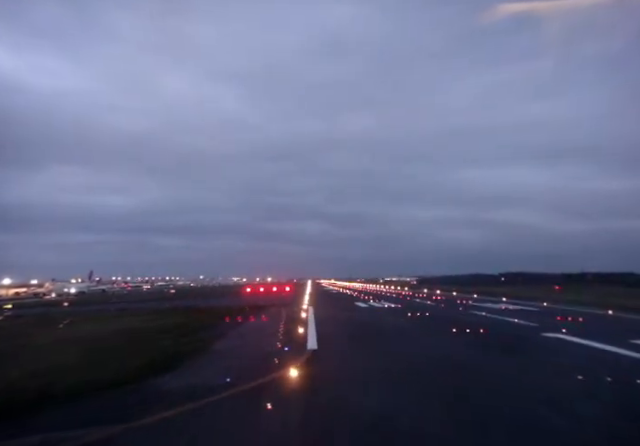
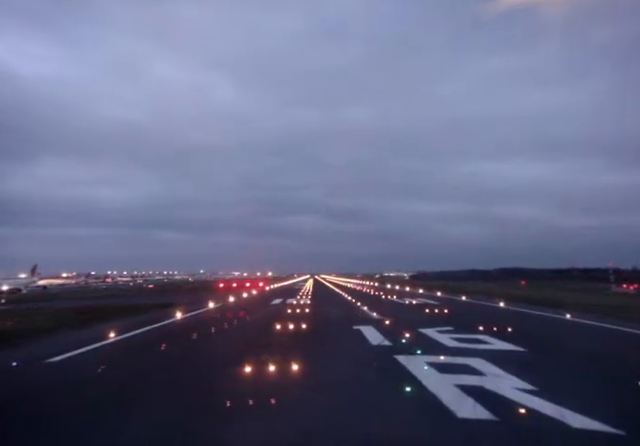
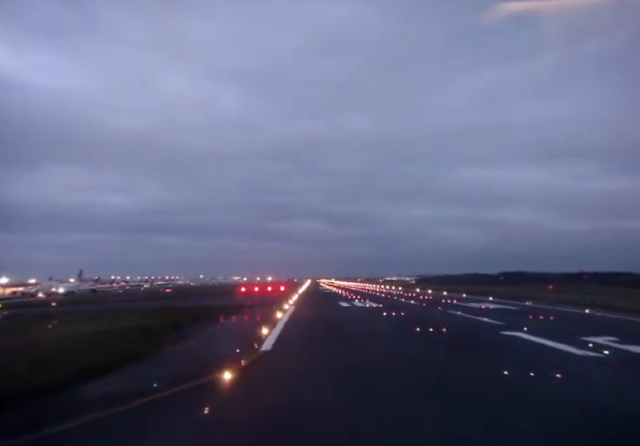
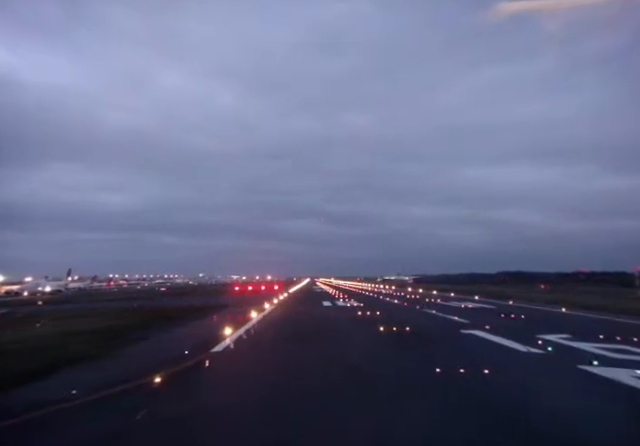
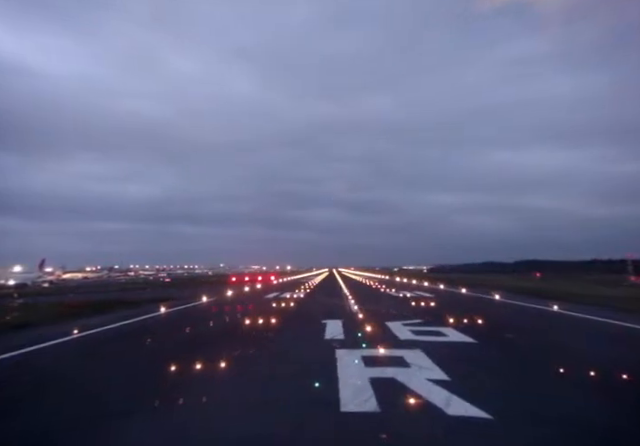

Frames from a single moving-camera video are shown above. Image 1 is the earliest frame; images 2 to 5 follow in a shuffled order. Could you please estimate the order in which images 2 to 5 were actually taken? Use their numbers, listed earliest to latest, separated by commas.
3, 4, 2, 5
